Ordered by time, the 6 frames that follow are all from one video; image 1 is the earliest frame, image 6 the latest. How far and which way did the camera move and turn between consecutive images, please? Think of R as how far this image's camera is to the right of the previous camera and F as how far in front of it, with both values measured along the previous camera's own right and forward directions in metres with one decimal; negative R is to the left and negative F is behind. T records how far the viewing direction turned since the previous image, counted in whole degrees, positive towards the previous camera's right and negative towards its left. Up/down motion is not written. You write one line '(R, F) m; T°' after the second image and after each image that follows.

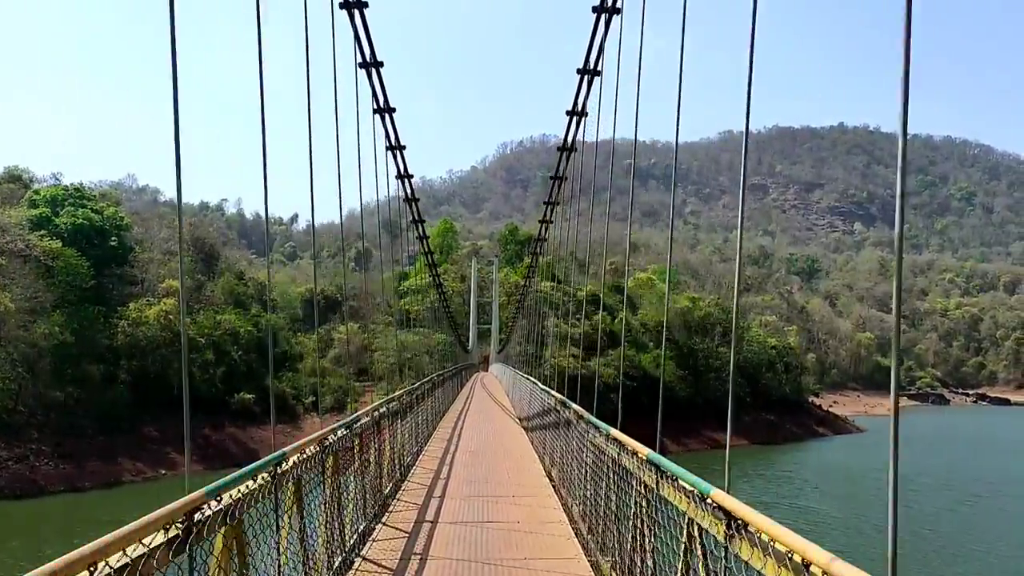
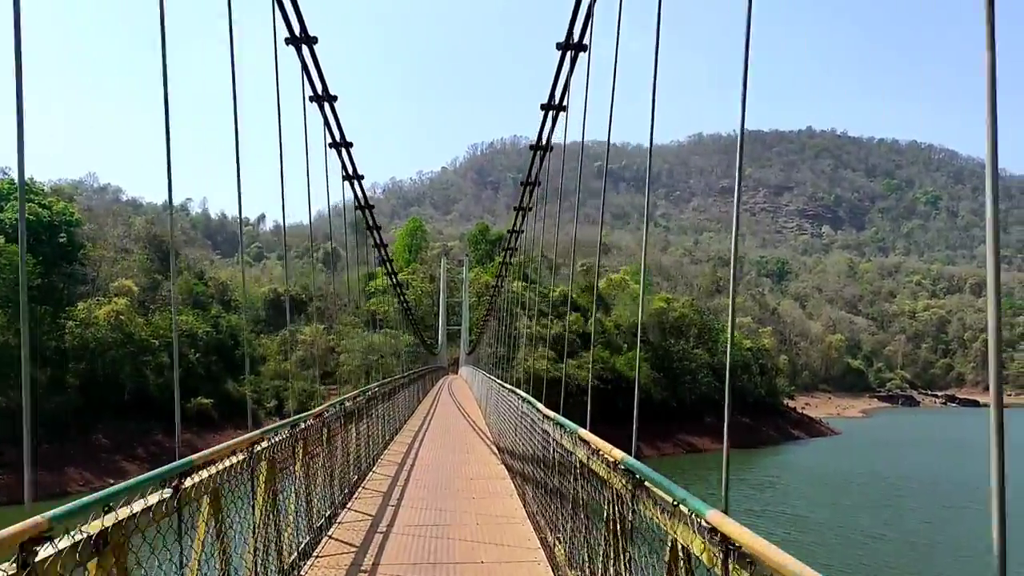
(0.0, +0.7) m; +2°
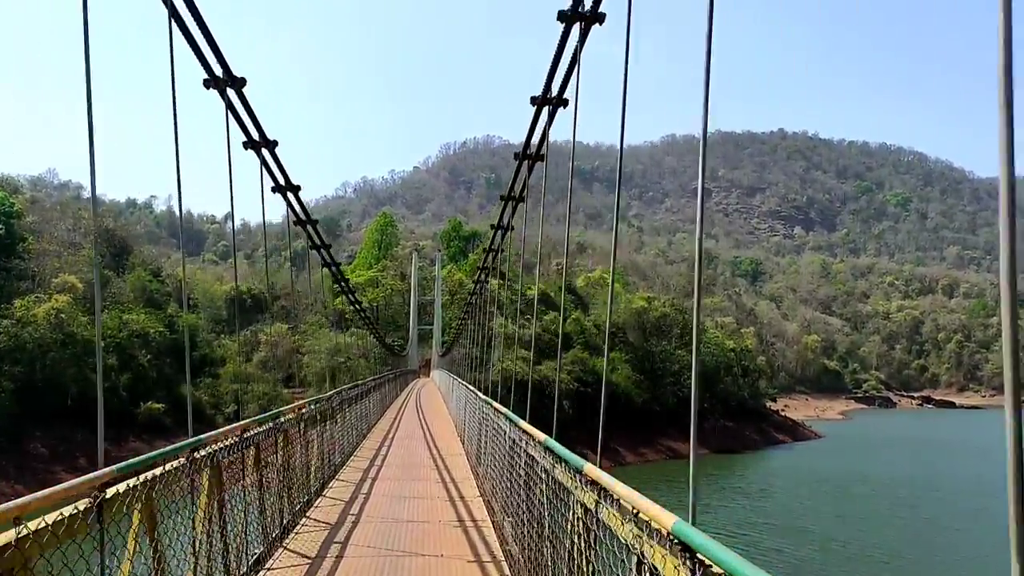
(-0.1, +1.2) m; +2°
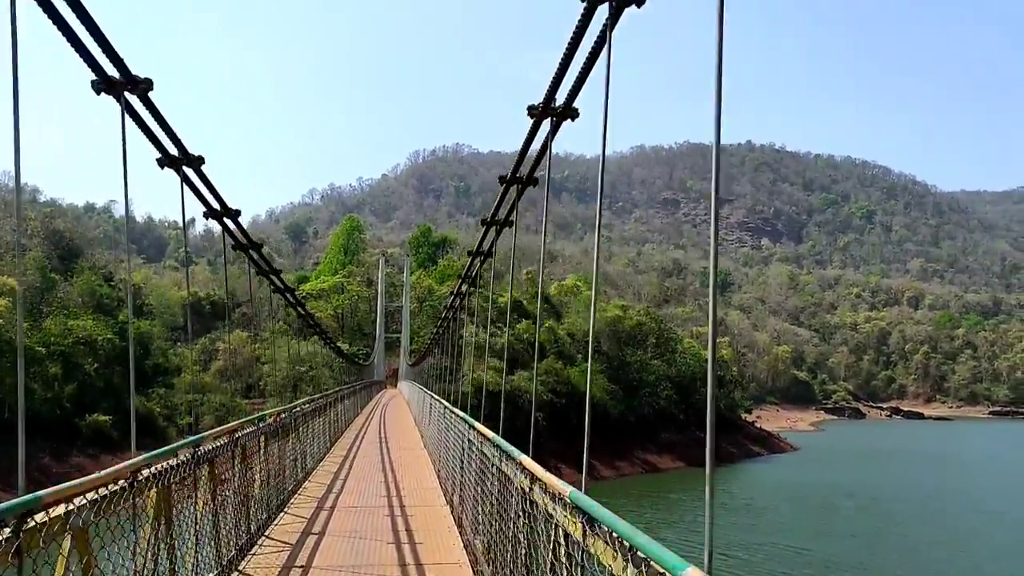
(-0.1, +0.9) m; +2°
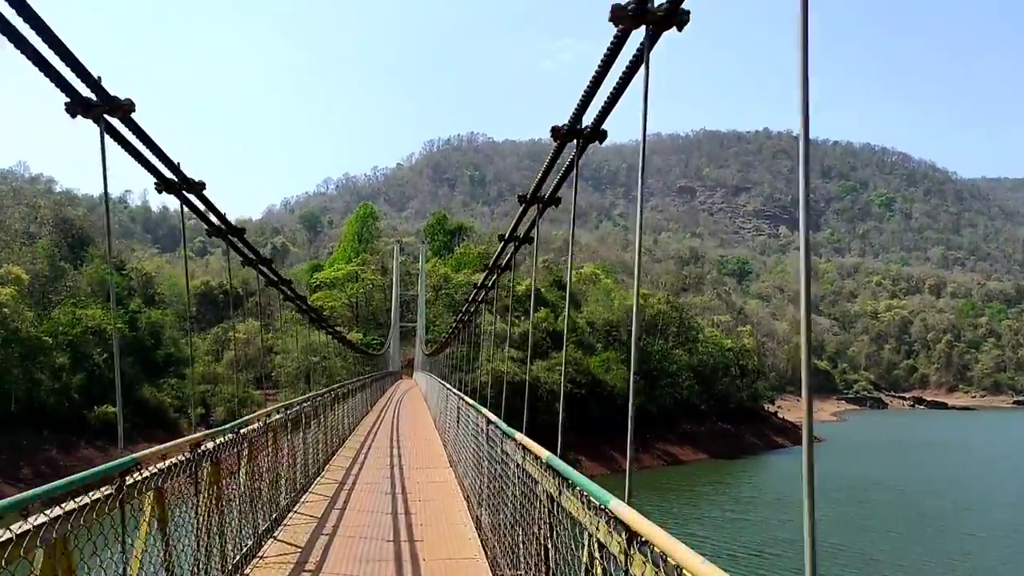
(-0.1, +0.6) m; -1°
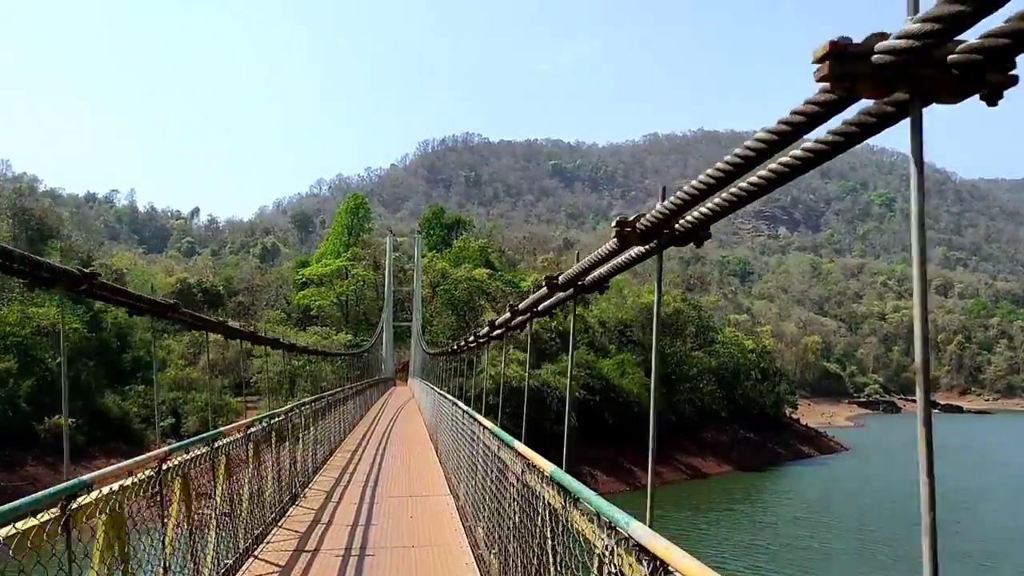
(-0.2, +2.0) m; 0°
